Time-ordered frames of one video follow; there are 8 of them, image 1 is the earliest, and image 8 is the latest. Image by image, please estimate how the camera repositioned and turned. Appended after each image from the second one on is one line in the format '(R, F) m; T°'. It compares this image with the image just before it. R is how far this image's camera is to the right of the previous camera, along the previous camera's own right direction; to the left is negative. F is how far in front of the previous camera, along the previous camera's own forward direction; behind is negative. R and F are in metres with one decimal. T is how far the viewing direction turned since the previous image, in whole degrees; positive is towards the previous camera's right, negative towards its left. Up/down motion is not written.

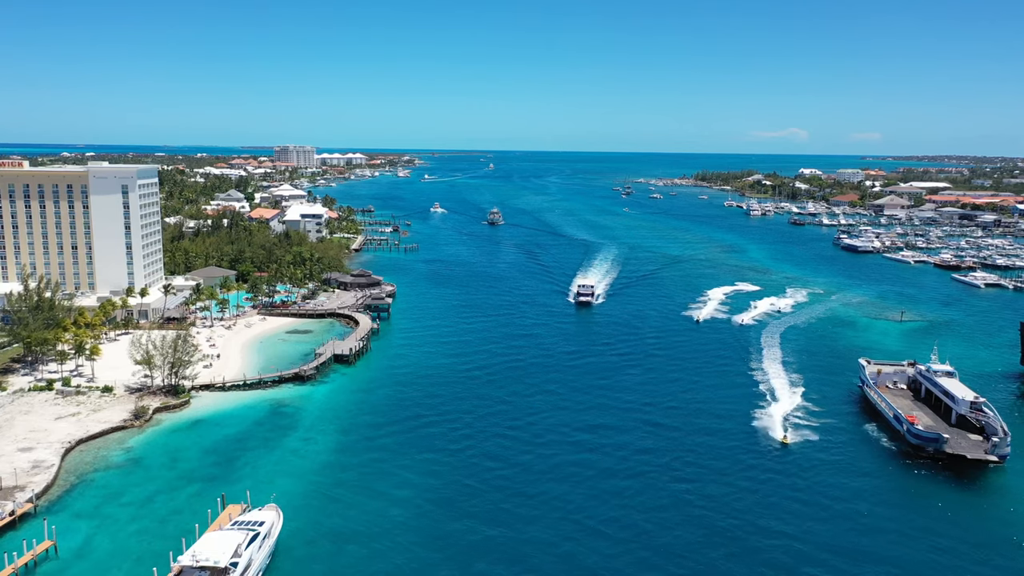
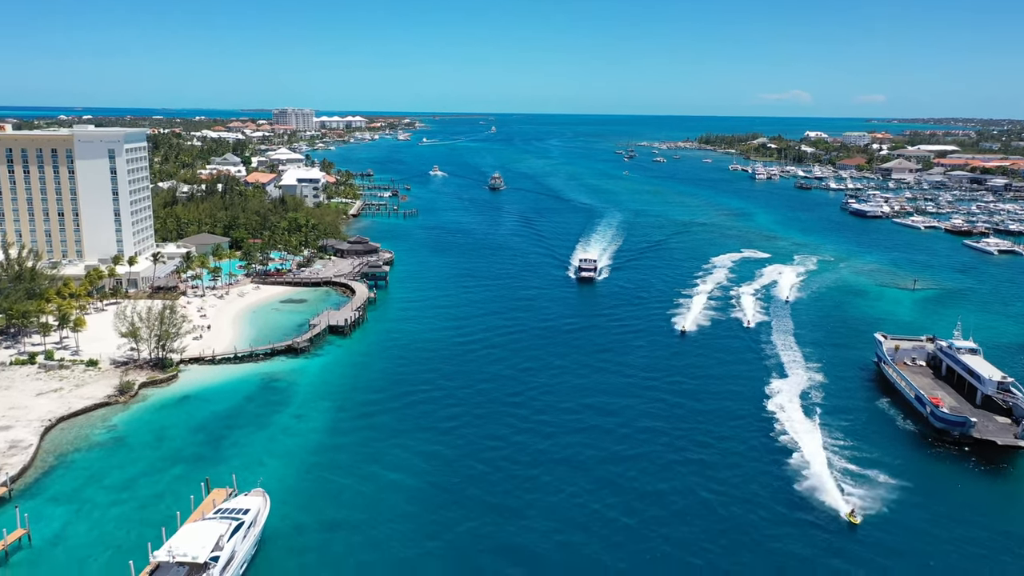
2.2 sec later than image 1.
(+0.1, +3.0) m; 0°
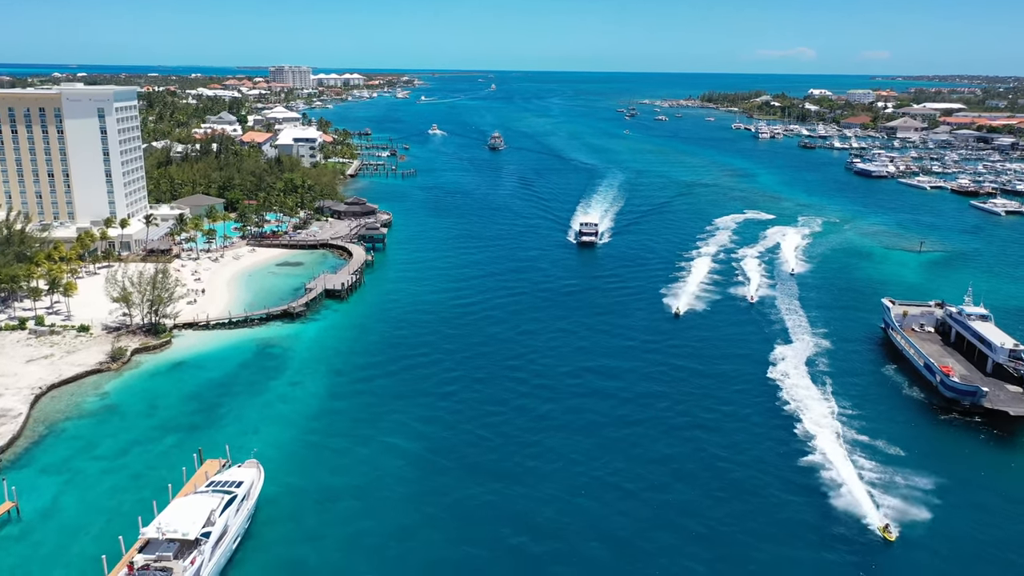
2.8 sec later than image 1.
(0.0, +1.5) m; 0°
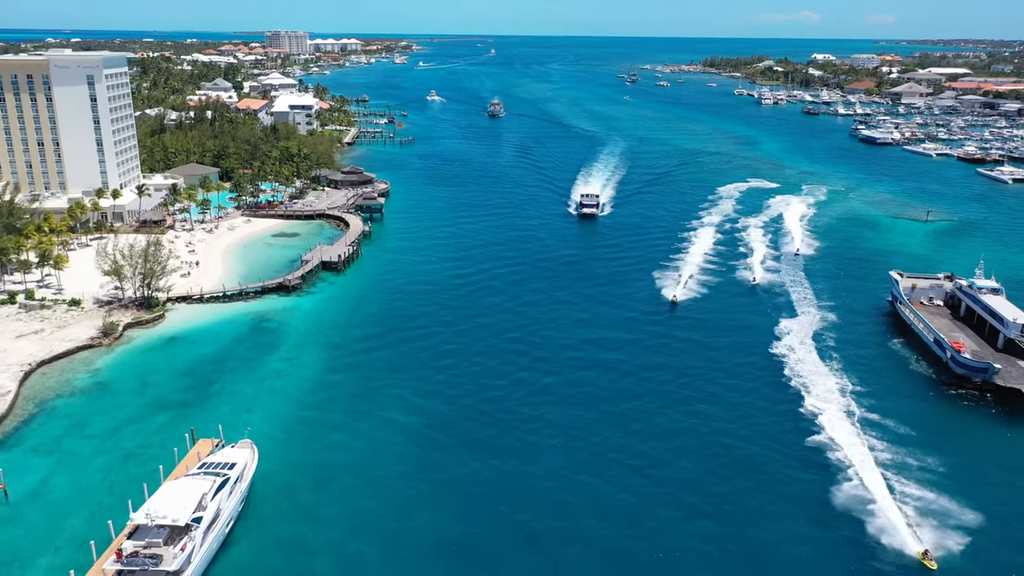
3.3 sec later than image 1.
(0.0, +1.3) m; 0°
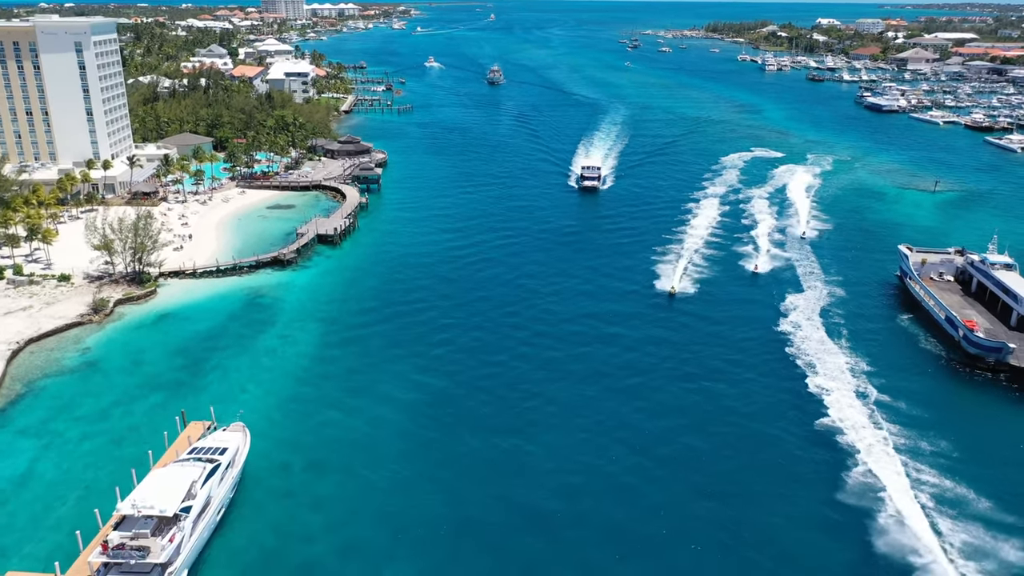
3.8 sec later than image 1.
(0.0, +1.4) m; 0°
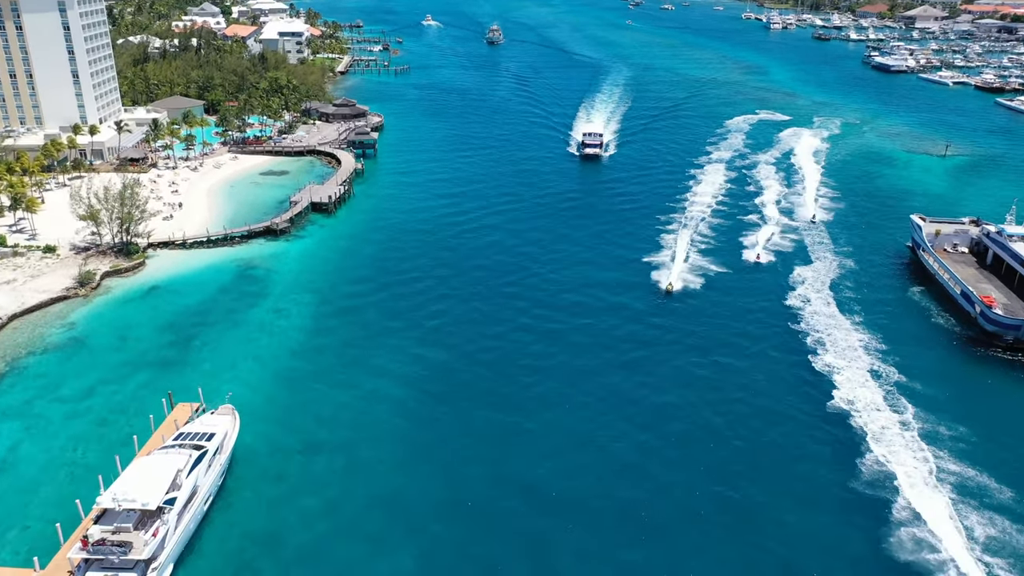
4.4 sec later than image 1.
(0.0, +1.7) m; 0°
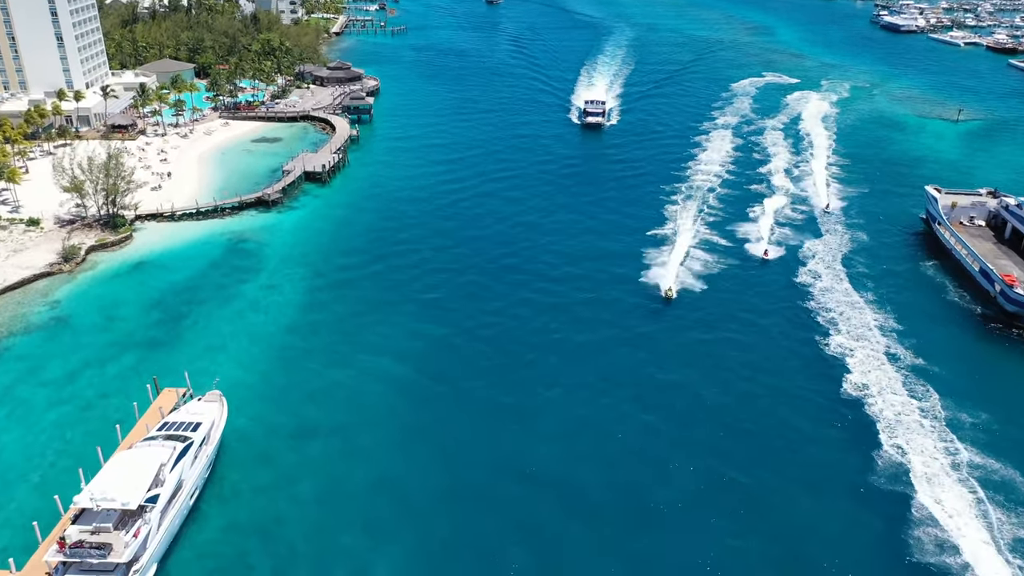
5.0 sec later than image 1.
(0.0, +1.8) m; 0°
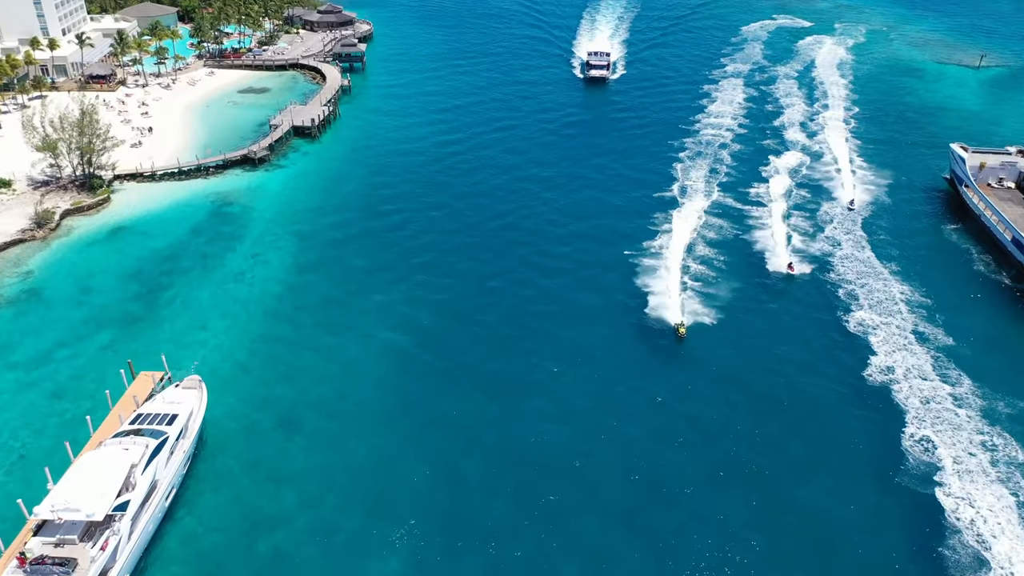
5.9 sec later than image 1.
(0.0, +2.7) m; 0°
